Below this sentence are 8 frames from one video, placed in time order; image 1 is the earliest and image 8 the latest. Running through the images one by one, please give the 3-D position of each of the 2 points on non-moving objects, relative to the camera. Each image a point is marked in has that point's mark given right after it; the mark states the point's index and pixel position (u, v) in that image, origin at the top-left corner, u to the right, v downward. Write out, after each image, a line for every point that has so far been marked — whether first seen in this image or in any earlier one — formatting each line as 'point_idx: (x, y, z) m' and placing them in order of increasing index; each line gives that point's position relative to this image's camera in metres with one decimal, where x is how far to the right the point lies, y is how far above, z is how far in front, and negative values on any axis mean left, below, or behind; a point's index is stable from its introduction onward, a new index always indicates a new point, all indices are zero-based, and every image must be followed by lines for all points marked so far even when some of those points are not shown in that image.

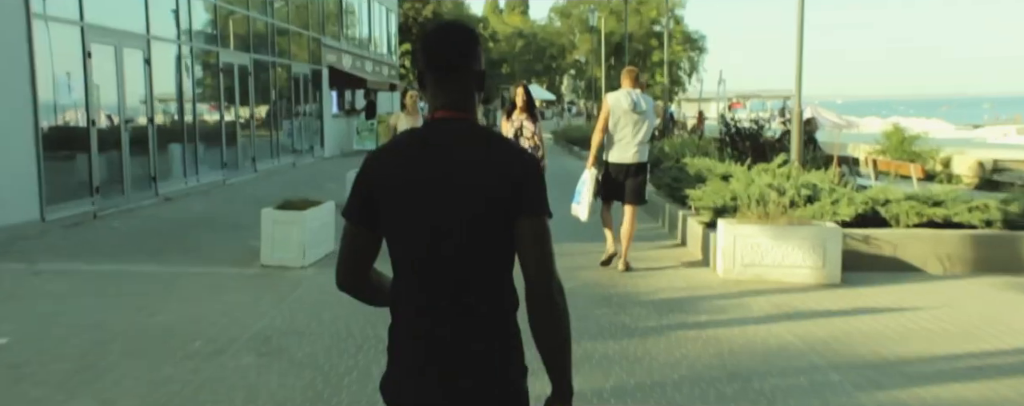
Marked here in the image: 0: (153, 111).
0: (-5.8, +1.6, +13.0) m
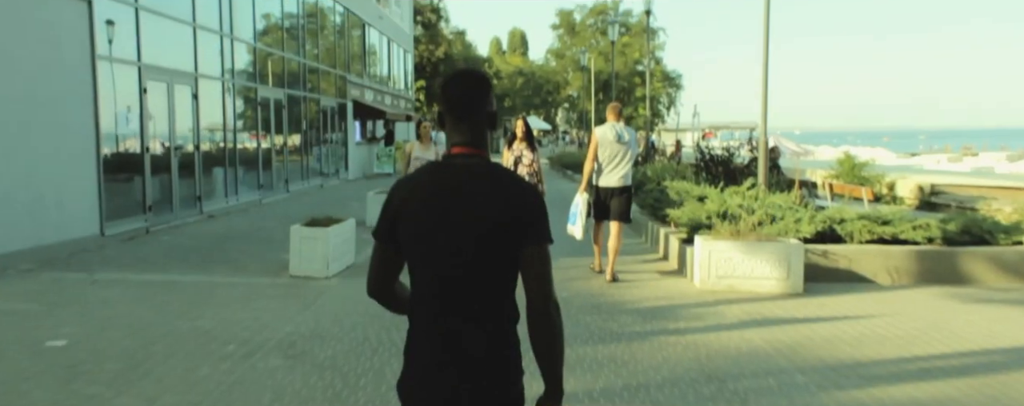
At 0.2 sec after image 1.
0: (-6.0, +1.2, +13.7) m
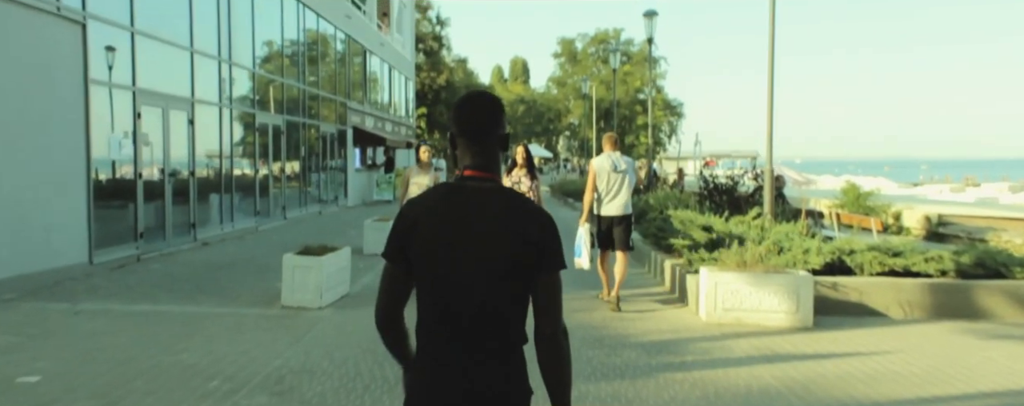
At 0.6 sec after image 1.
0: (-6.0, +0.7, +13.5) m
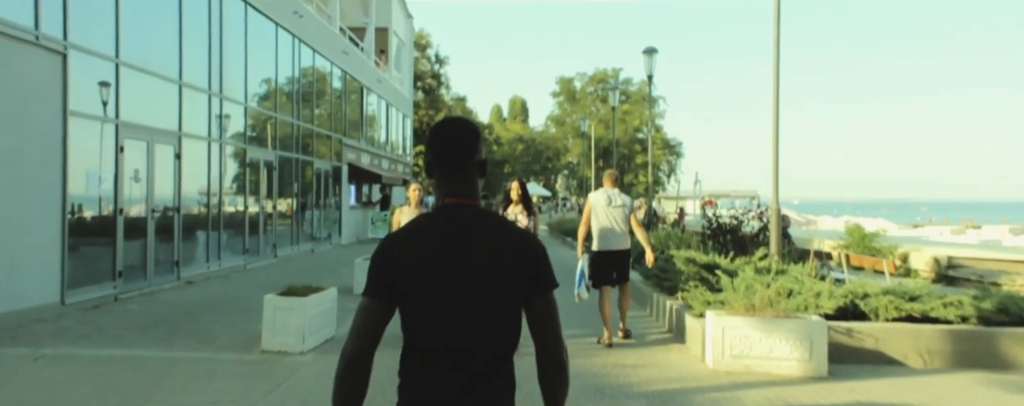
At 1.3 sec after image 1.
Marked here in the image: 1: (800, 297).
0: (-6.1, 0.0, +13.1) m
1: (+3.4, -1.1, +8.4) m
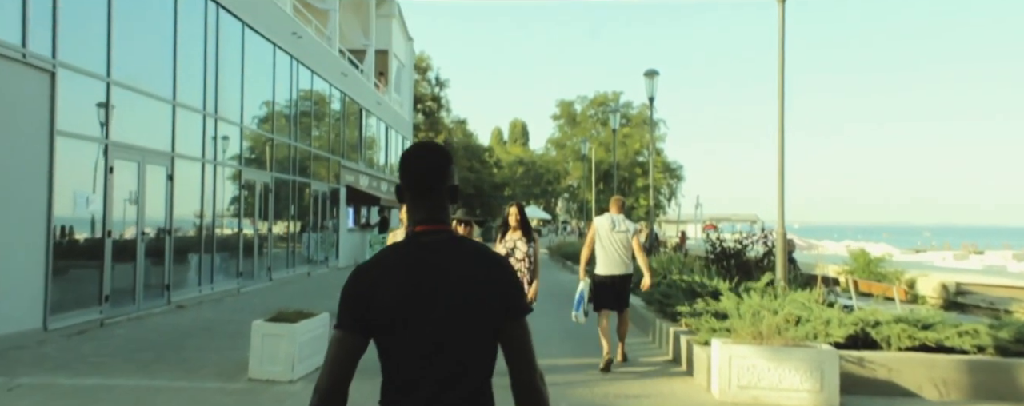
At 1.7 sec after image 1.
0: (-6.1, -0.4, +12.8) m
1: (+3.3, -1.4, +8.1) m
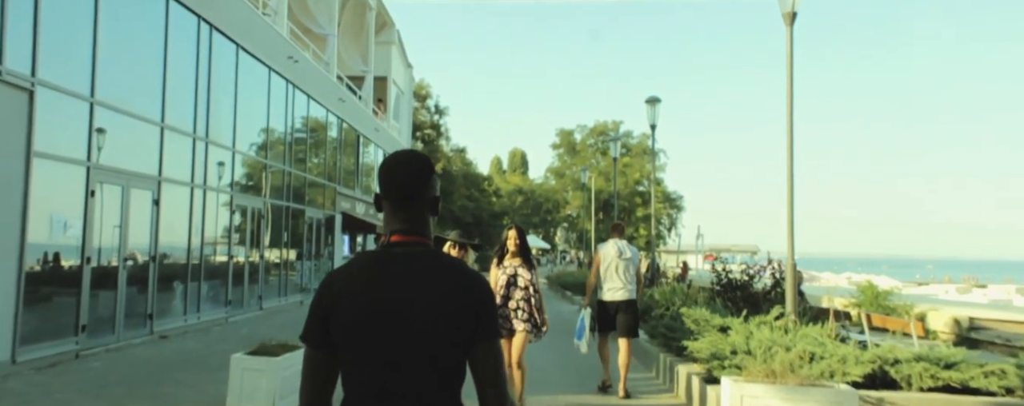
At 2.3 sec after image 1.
0: (-6.1, -0.8, +12.3) m
1: (+3.3, -1.7, +7.6) m
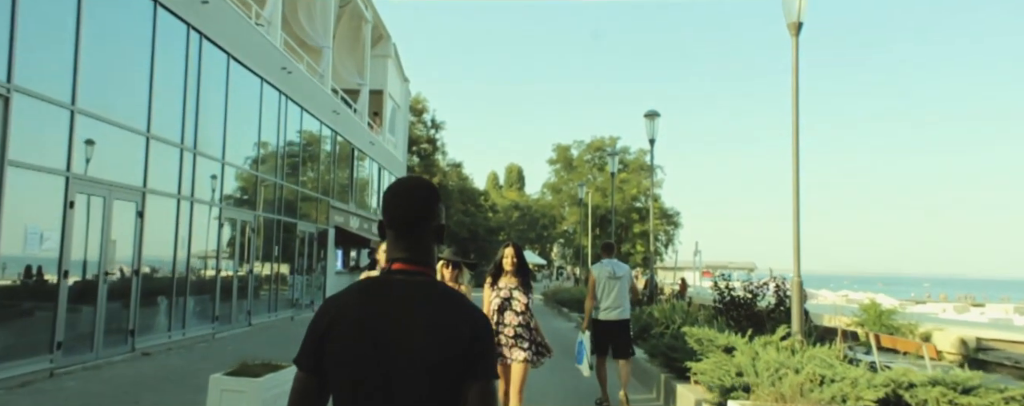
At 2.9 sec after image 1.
0: (-6.2, -1.0, +11.9) m
1: (+3.3, -1.8, +7.2) m
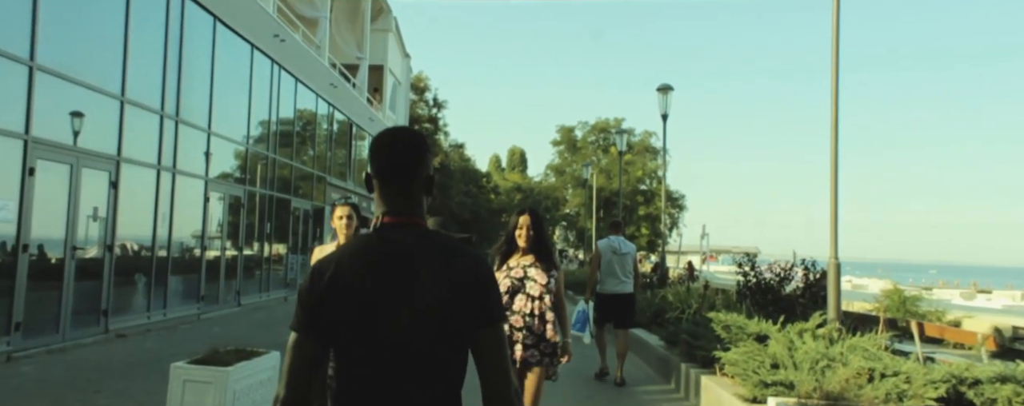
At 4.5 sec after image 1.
0: (-6.1, -0.6, +11.0) m
1: (+3.3, -1.6, +6.3) m
